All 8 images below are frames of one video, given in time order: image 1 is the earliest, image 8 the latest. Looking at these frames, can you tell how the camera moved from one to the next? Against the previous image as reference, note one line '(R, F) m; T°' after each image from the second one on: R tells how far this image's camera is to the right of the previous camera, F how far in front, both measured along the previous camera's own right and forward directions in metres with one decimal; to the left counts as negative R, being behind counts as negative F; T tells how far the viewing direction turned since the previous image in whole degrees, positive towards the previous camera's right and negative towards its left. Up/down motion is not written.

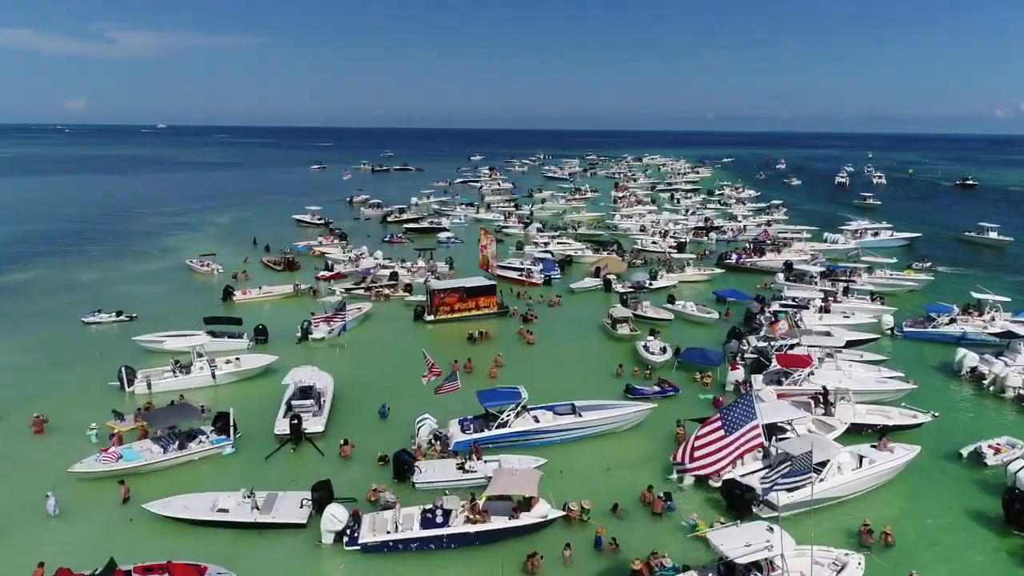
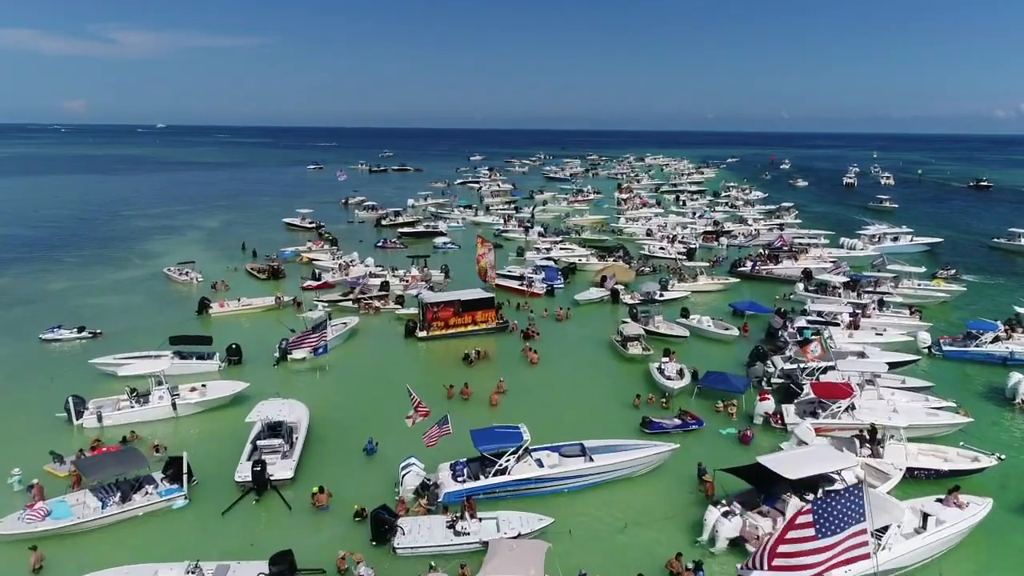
(0.0, +3.6) m; 0°
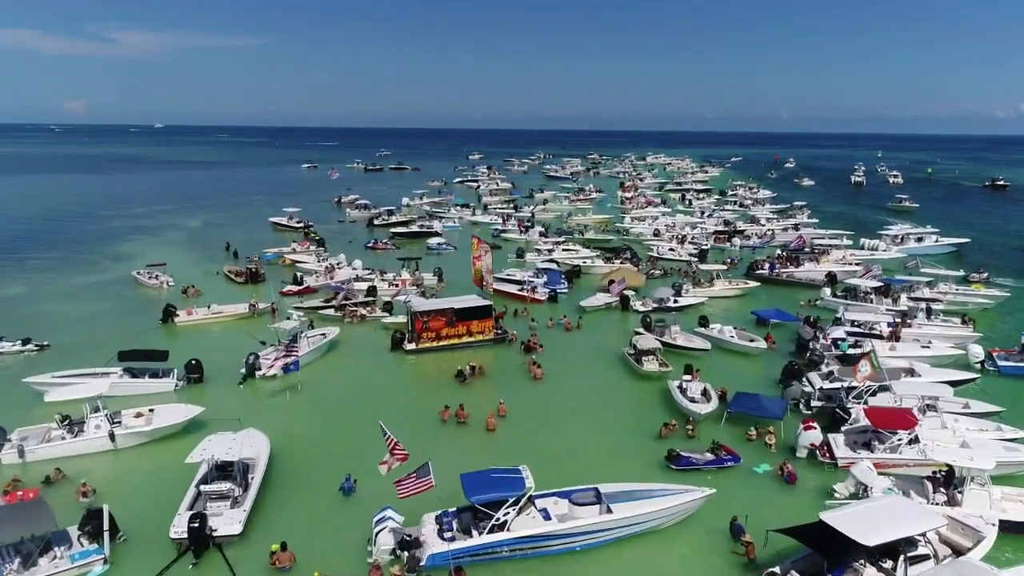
(0.0, +4.2) m; 0°
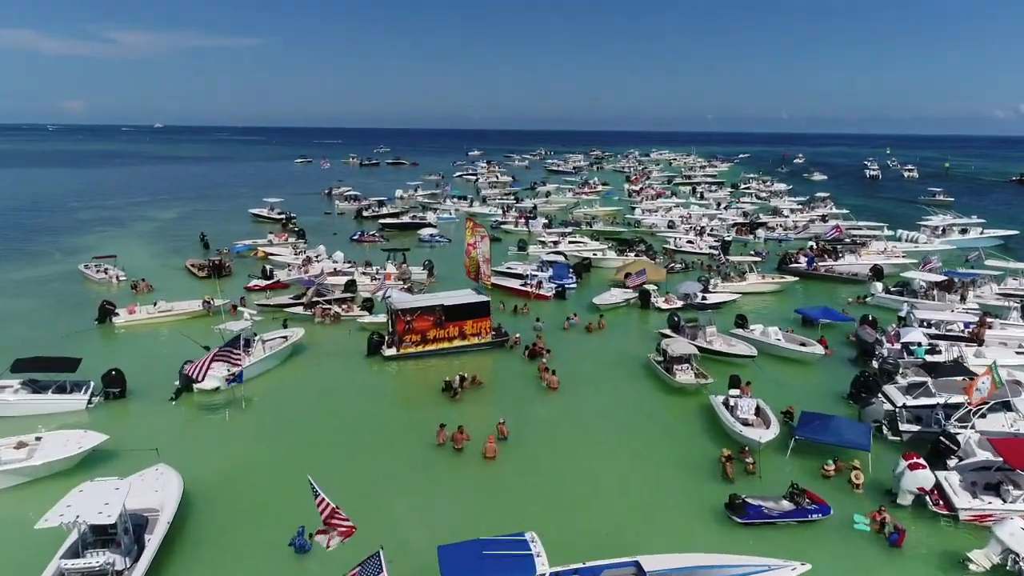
(-0.1, +6.0) m; 0°
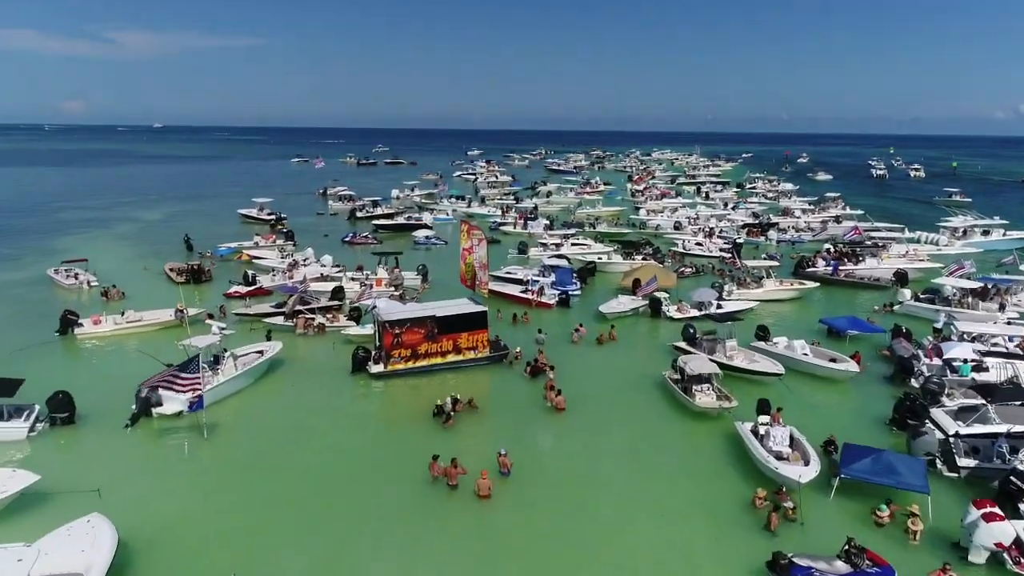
(0.0, +2.7) m; 0°
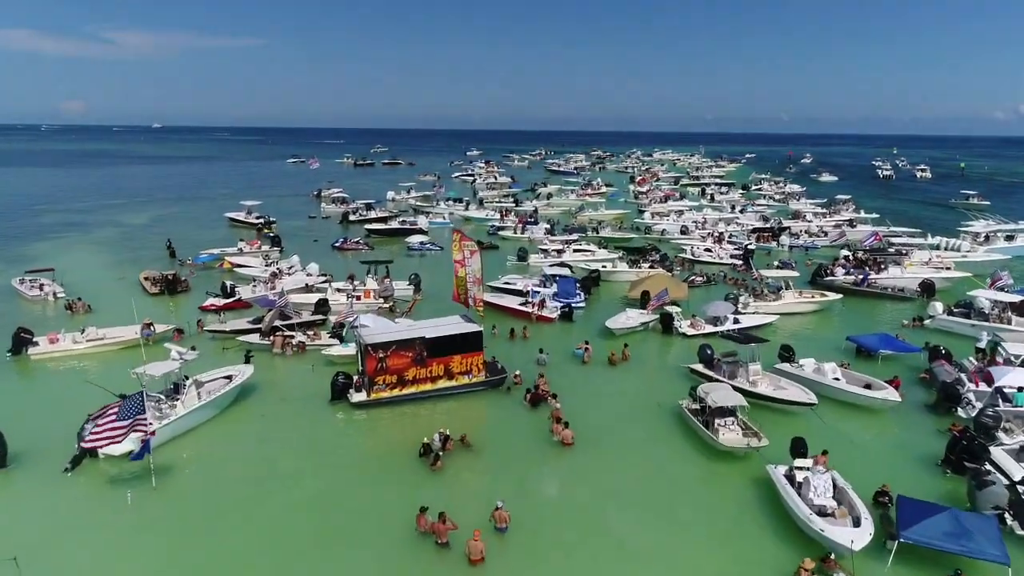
(+0.1, +2.7) m; 0°
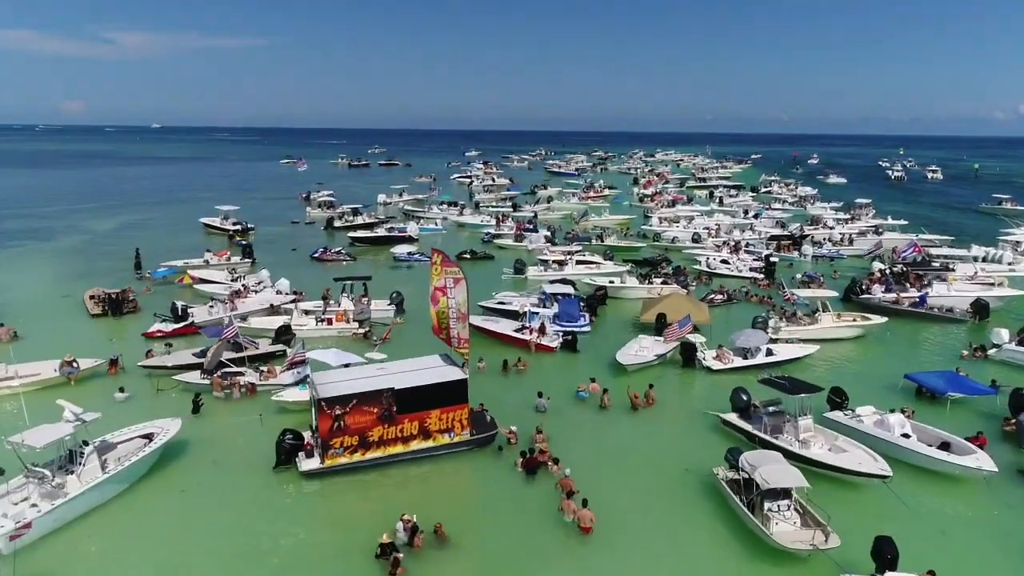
(+0.3, +4.6) m; 0°
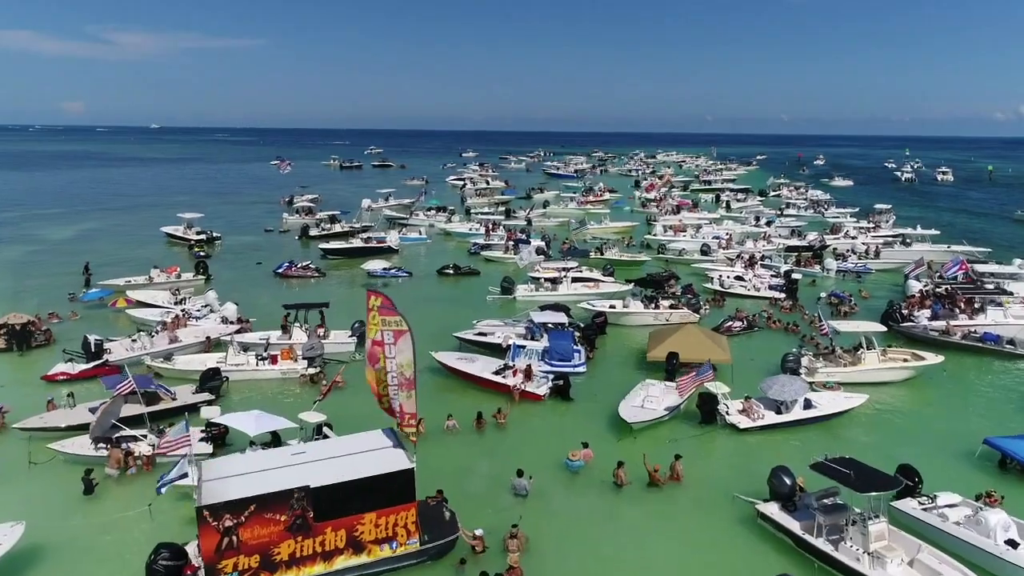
(+0.8, +5.0) m; 0°
